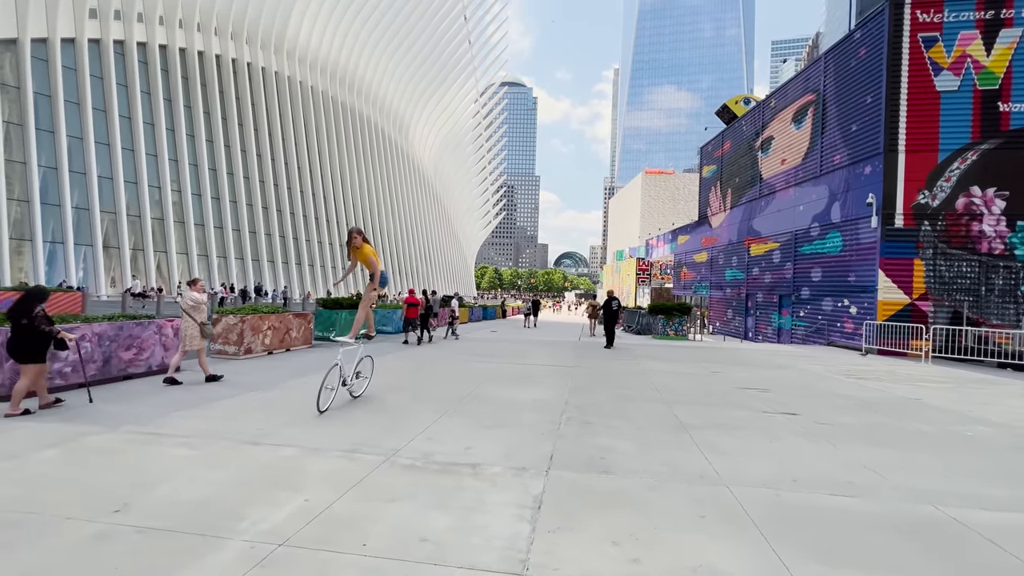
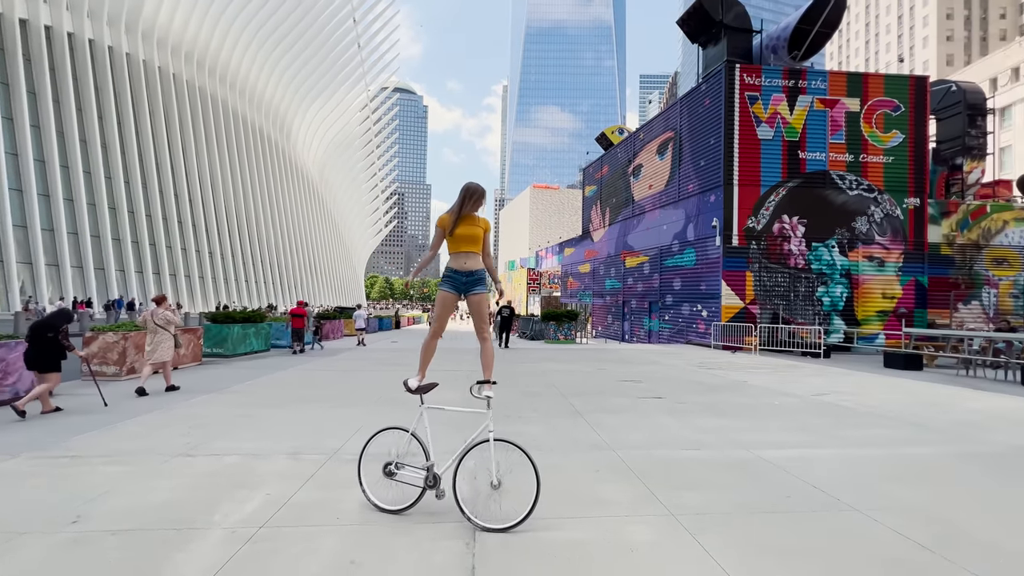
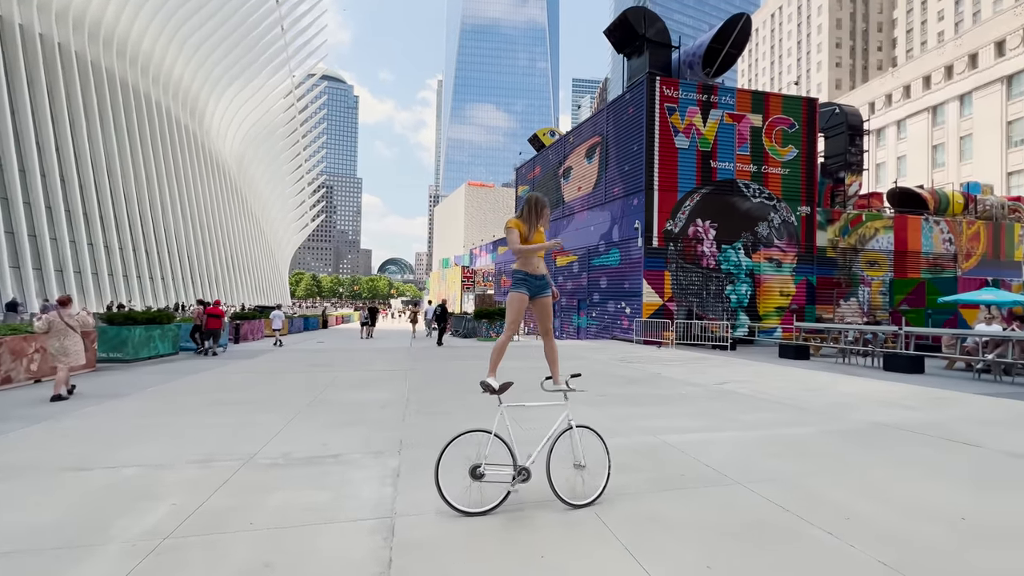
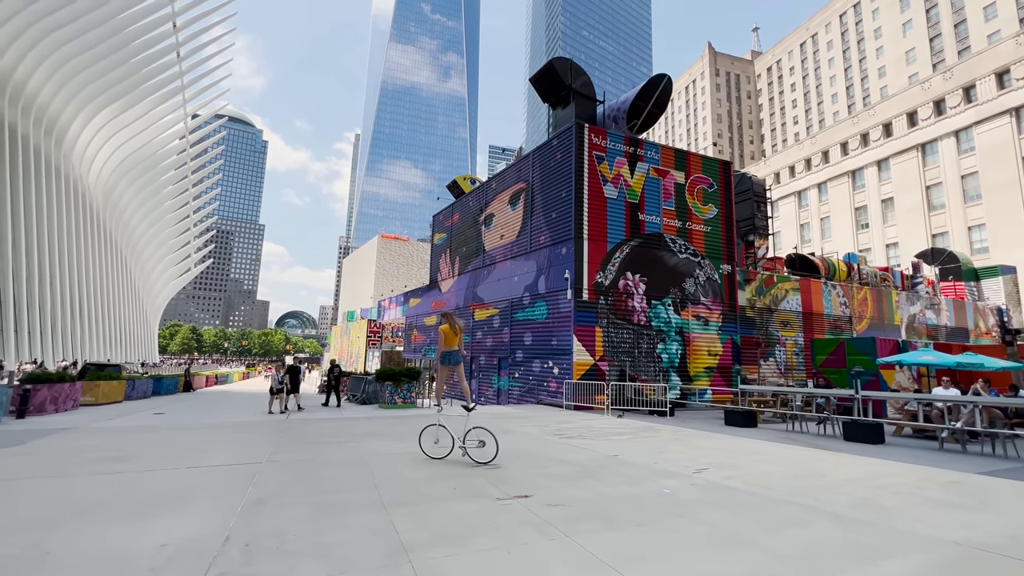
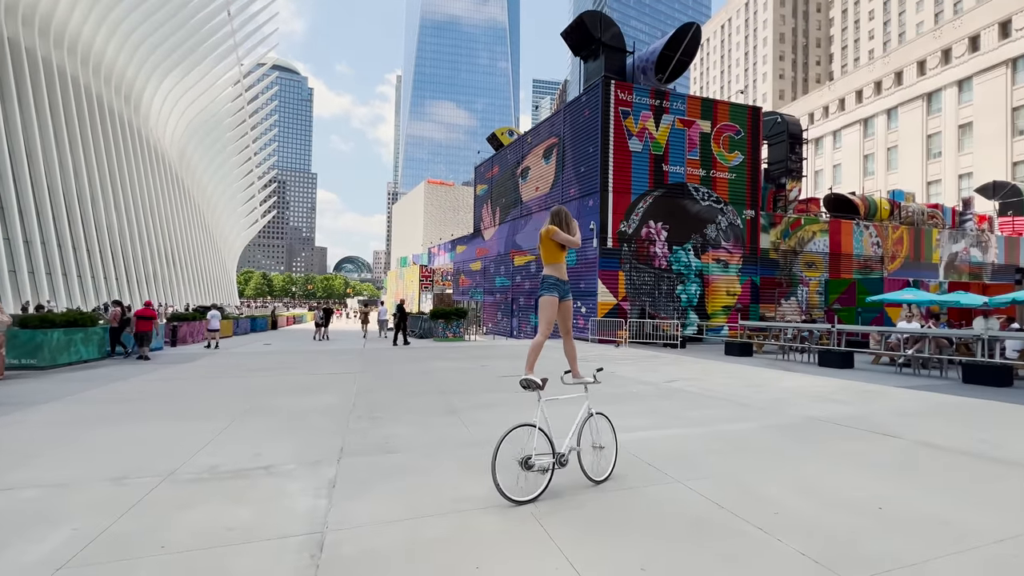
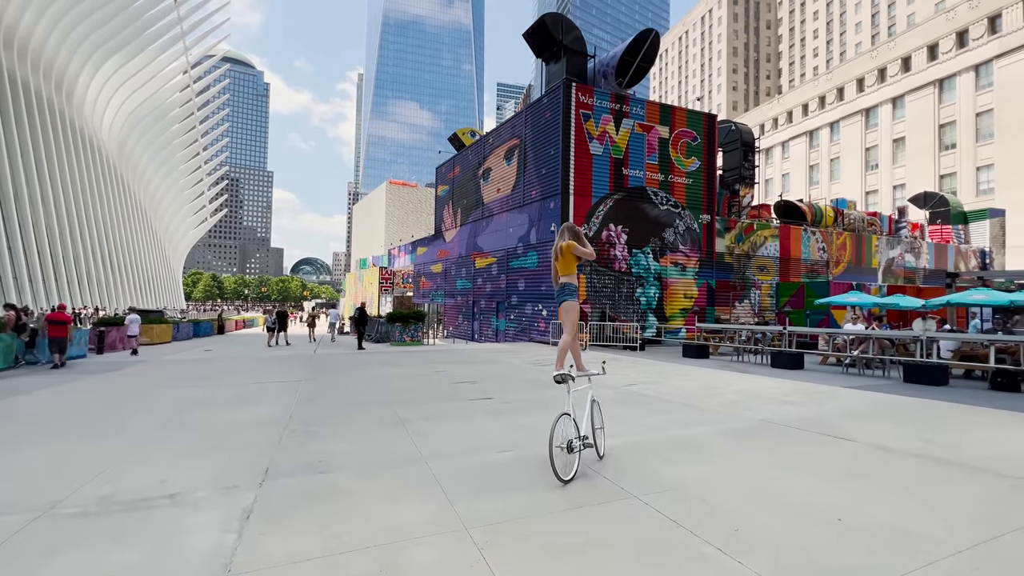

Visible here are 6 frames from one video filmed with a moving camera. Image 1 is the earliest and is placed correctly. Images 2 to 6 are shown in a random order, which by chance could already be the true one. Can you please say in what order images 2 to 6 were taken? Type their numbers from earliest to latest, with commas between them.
2, 3, 5, 6, 4
